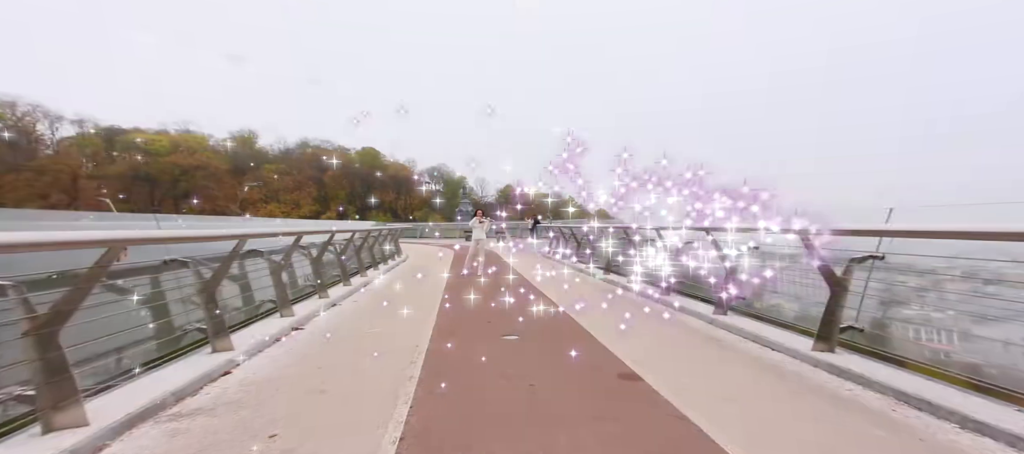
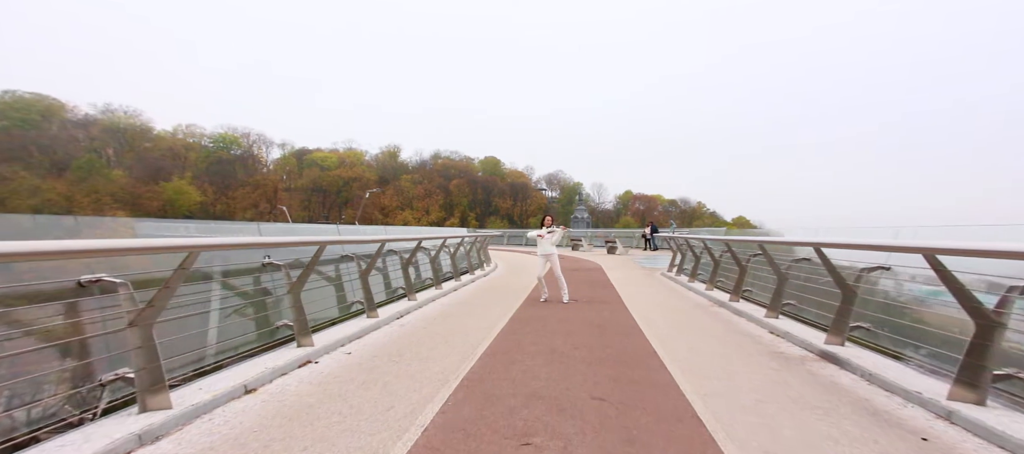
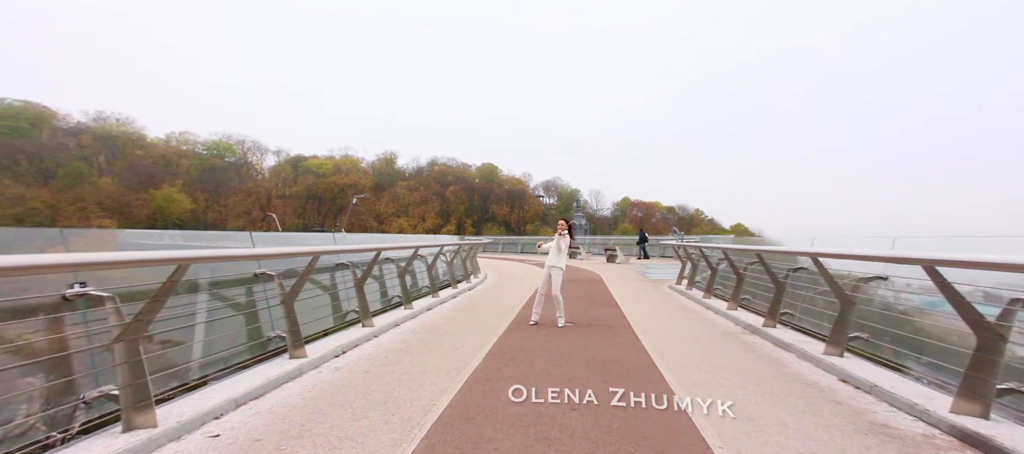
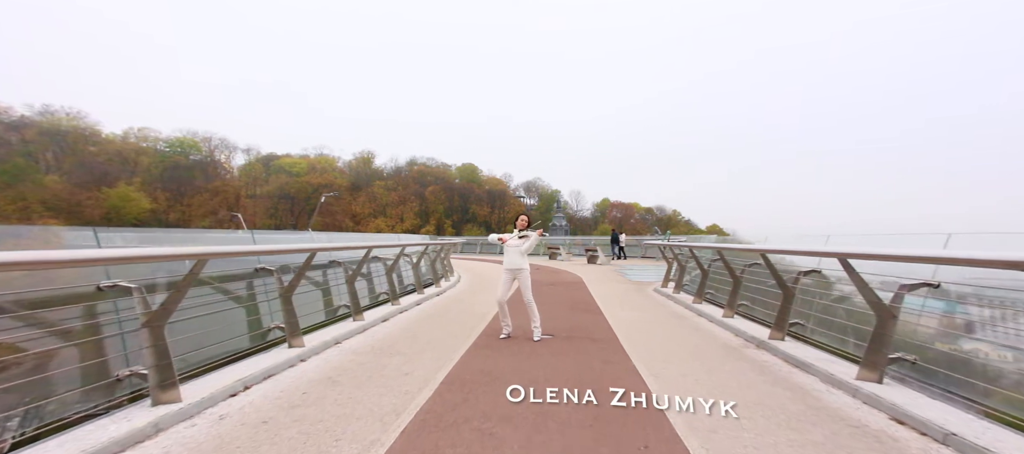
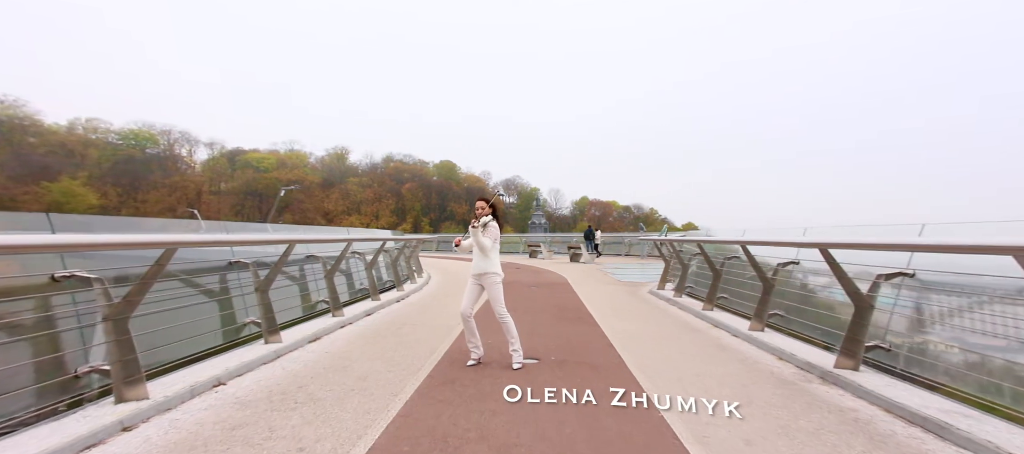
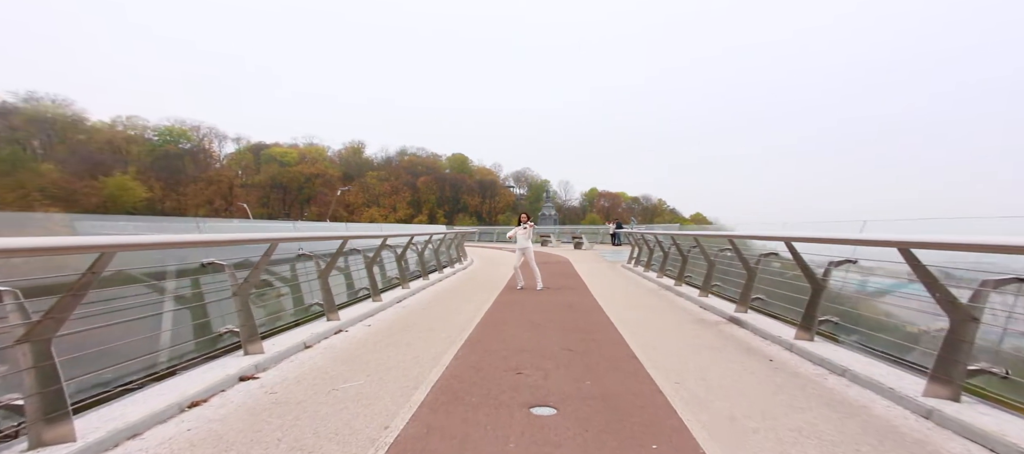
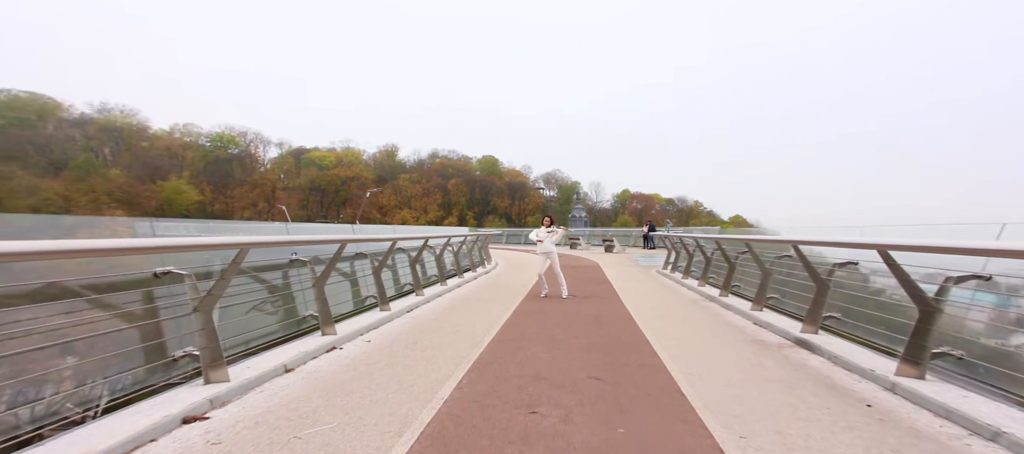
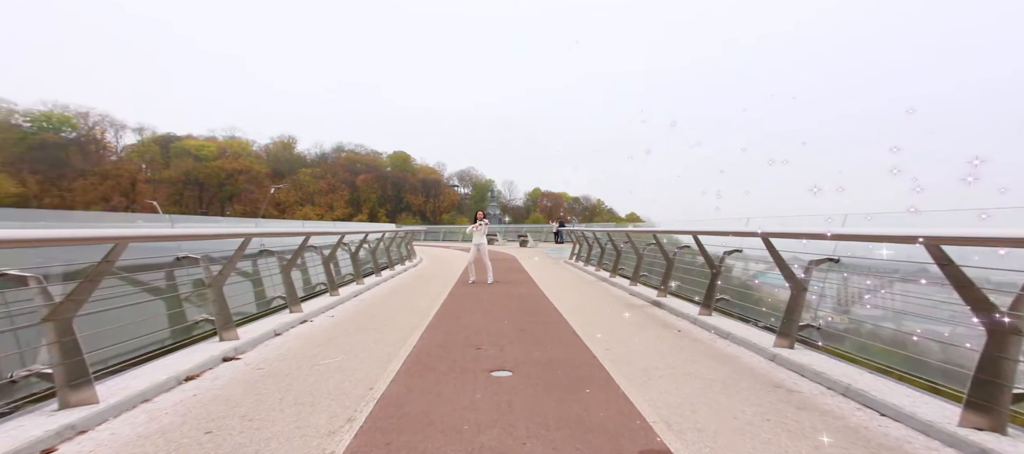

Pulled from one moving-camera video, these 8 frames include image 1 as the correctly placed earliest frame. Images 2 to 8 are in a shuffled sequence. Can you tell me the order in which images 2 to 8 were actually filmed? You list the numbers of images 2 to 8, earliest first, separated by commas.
8, 6, 7, 2, 3, 4, 5
